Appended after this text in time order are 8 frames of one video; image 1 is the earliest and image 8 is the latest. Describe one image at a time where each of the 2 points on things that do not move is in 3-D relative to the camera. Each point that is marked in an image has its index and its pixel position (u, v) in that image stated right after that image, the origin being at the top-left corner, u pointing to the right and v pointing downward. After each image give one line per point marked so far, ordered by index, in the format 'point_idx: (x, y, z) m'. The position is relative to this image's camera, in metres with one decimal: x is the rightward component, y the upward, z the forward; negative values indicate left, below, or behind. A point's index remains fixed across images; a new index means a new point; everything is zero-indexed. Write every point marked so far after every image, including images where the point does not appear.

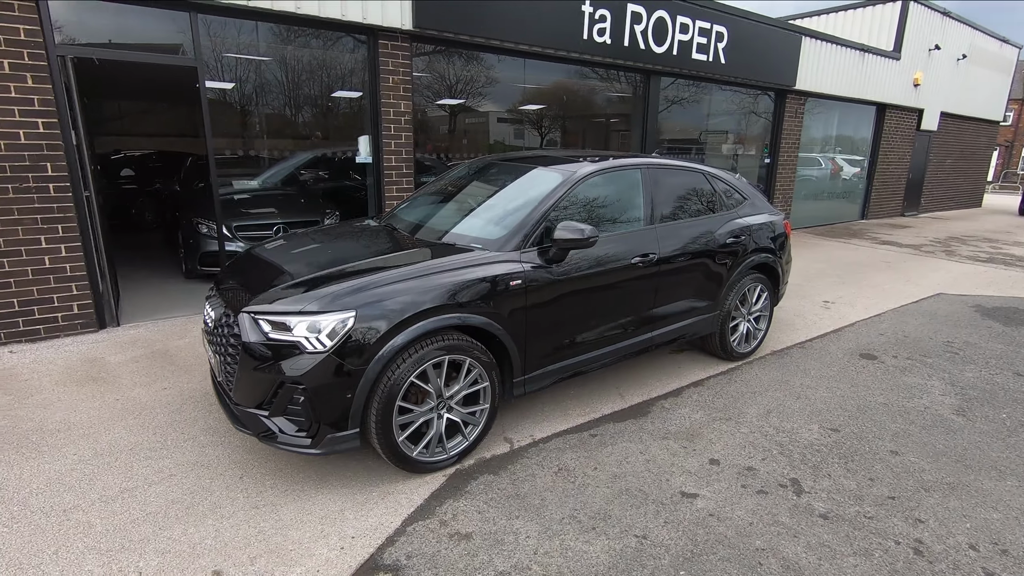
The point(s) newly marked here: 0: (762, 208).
0: (+2.2, +0.7, +4.8) m
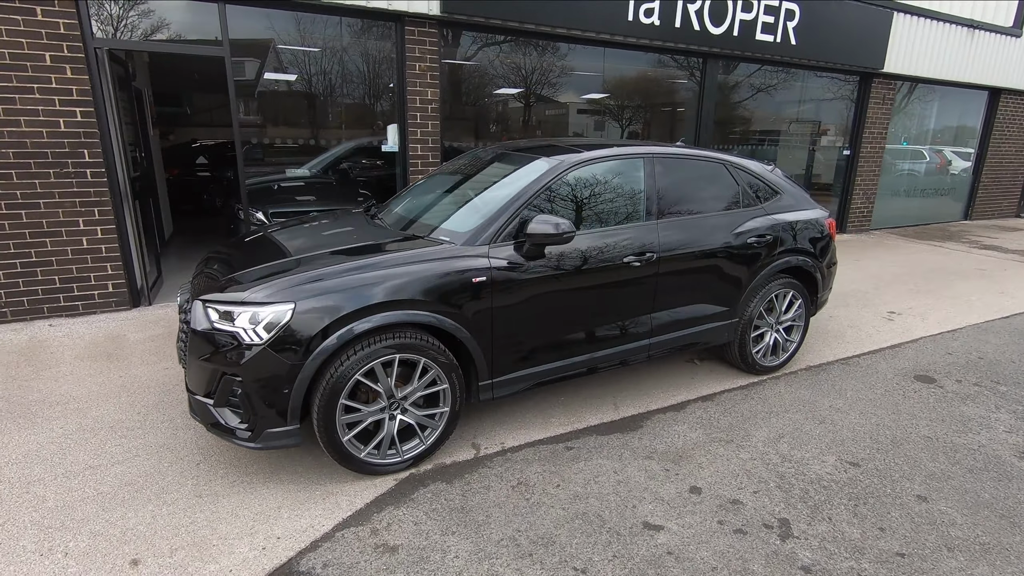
0: (+2.2, +0.6, +4.2) m
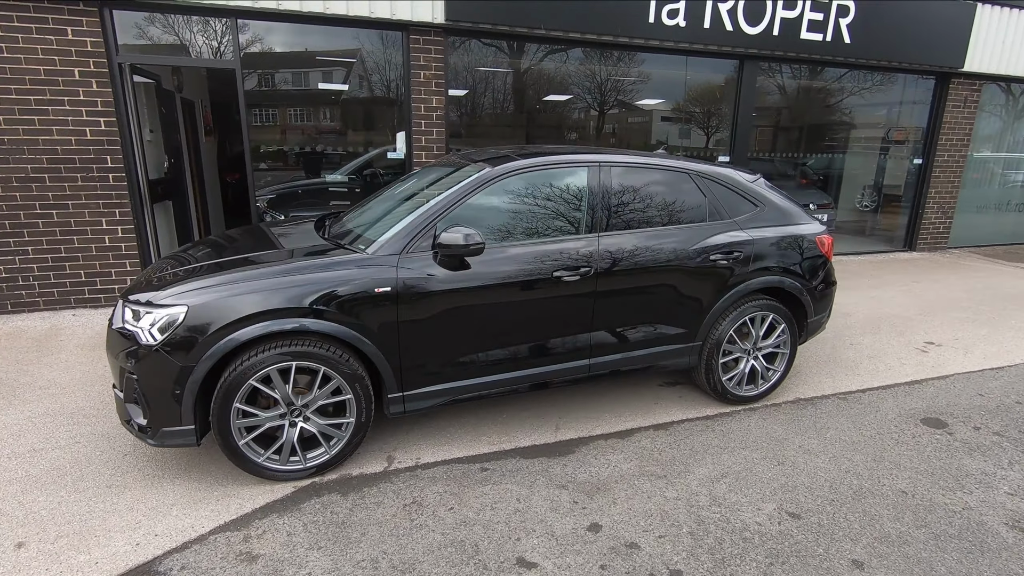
0: (+1.9, +0.5, +3.8) m
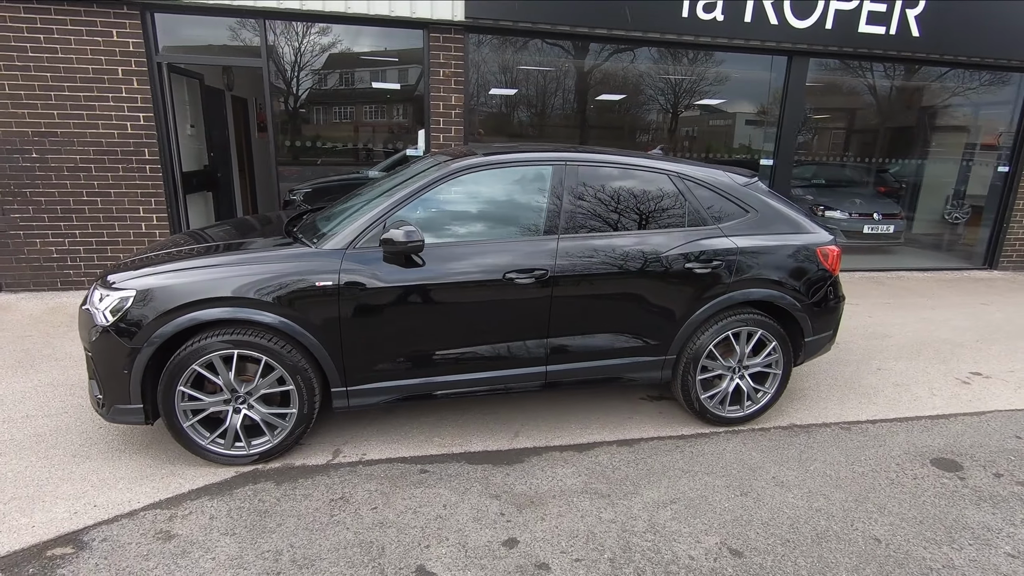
0: (+1.7, +0.4, +3.5) m
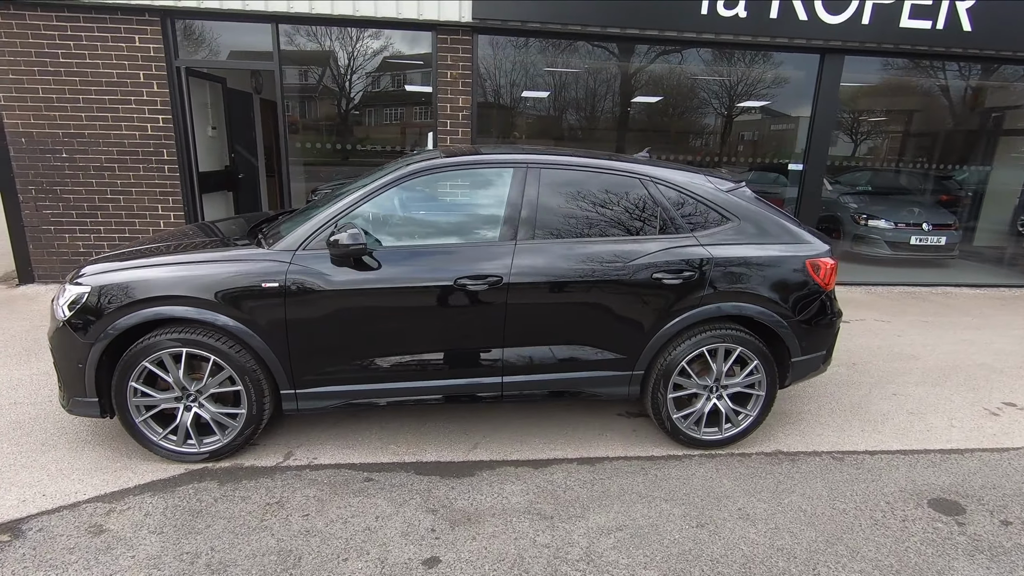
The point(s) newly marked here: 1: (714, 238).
0: (+1.5, +0.3, +3.2) m
1: (+1.2, +0.3, +3.2) m
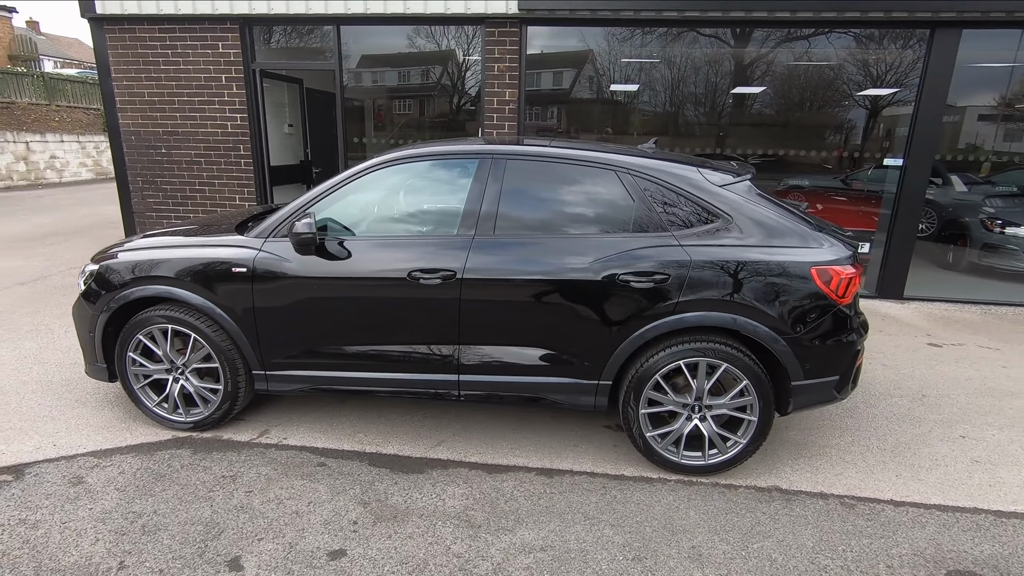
0: (+1.3, +0.3, +2.8) m
1: (+1.0, +0.3, +2.8) m
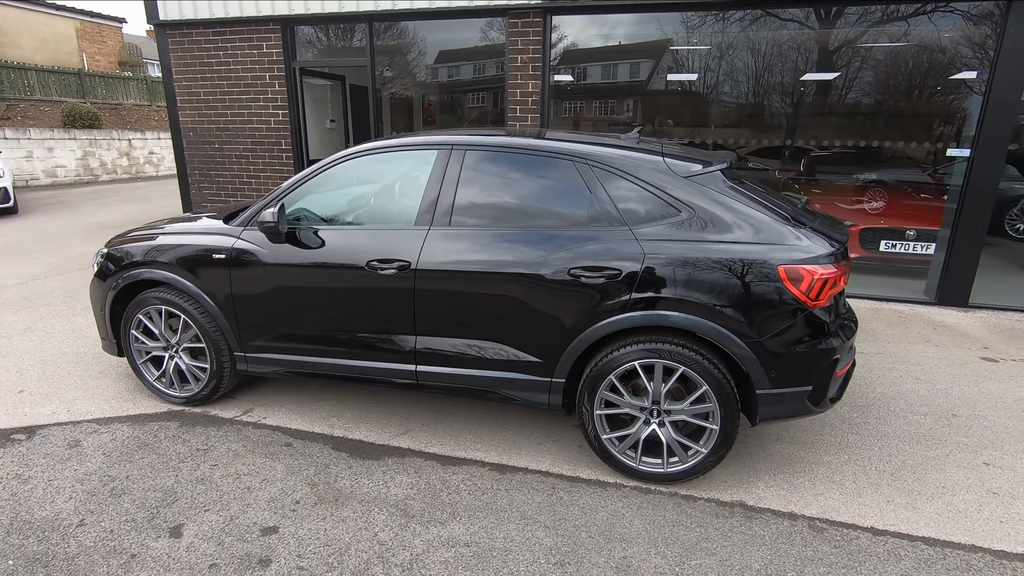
0: (+1.1, +0.3, +2.6) m
1: (+0.7, +0.3, +2.6) m
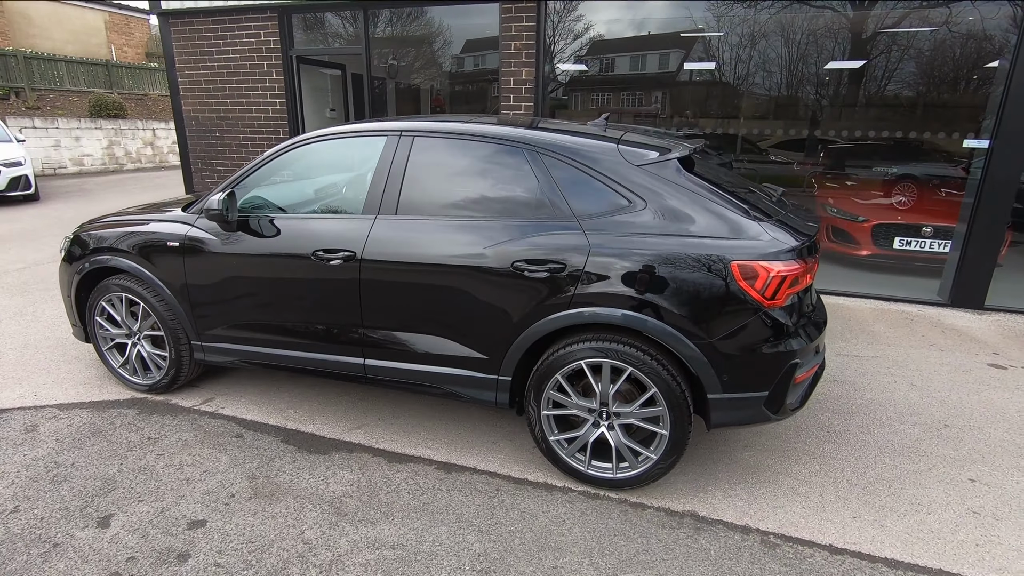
0: (+0.8, +0.3, +2.4) m
1: (+0.5, +0.3, +2.5) m
